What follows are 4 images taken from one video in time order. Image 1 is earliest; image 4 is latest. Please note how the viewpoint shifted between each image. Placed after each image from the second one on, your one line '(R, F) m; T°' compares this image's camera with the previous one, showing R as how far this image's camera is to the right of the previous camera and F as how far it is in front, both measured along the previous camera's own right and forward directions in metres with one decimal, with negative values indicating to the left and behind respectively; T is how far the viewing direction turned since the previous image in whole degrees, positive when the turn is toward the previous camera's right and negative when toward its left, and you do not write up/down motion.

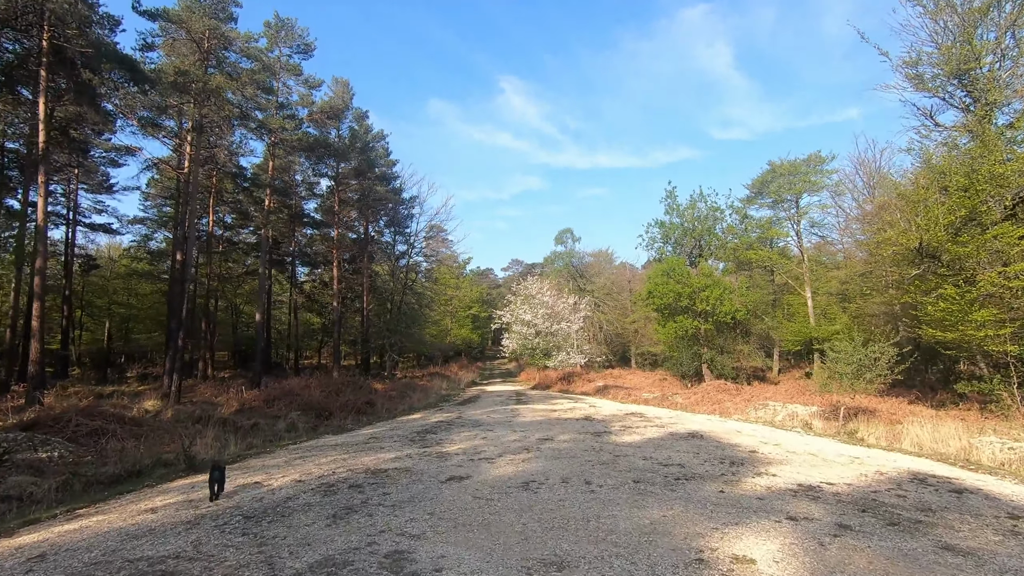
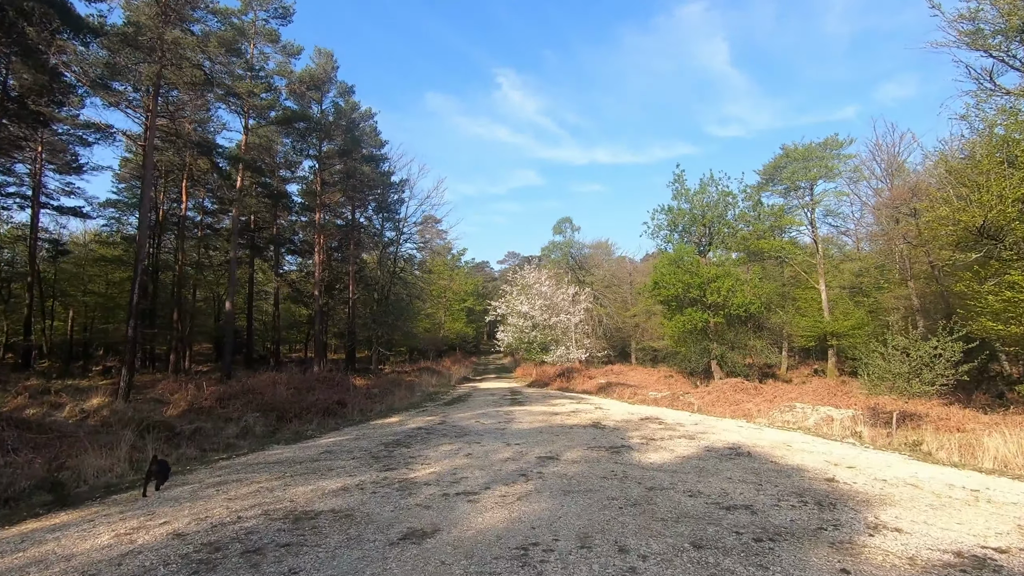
(0.0, +1.6) m; 0°
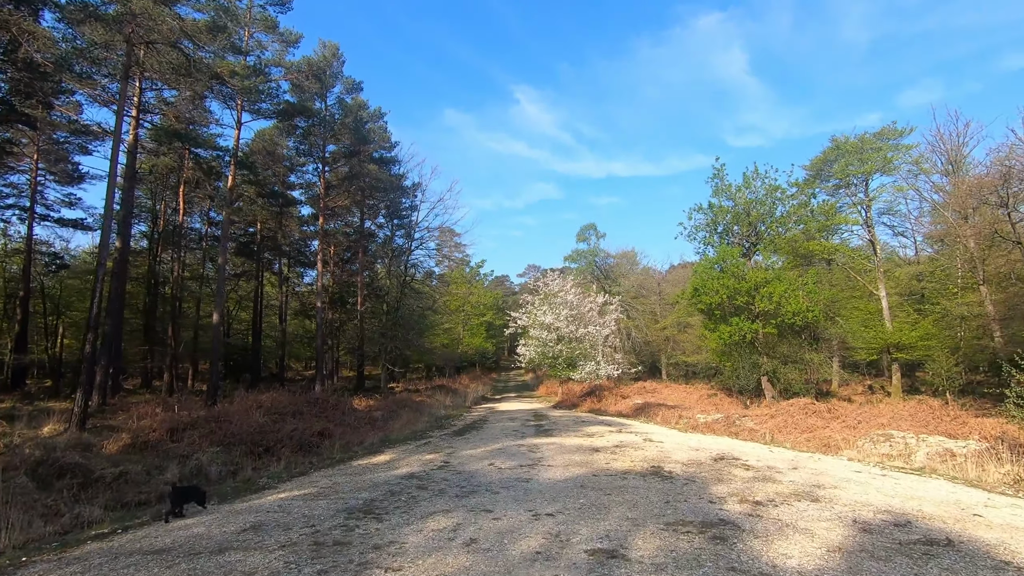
(-0.1, +2.2) m; -2°
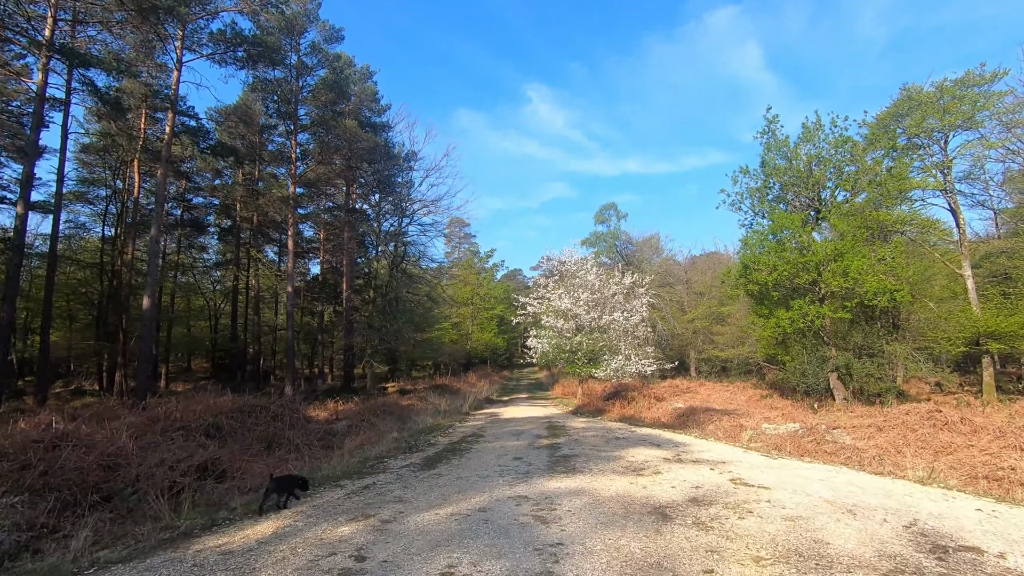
(+0.2, +3.4) m; -2°
